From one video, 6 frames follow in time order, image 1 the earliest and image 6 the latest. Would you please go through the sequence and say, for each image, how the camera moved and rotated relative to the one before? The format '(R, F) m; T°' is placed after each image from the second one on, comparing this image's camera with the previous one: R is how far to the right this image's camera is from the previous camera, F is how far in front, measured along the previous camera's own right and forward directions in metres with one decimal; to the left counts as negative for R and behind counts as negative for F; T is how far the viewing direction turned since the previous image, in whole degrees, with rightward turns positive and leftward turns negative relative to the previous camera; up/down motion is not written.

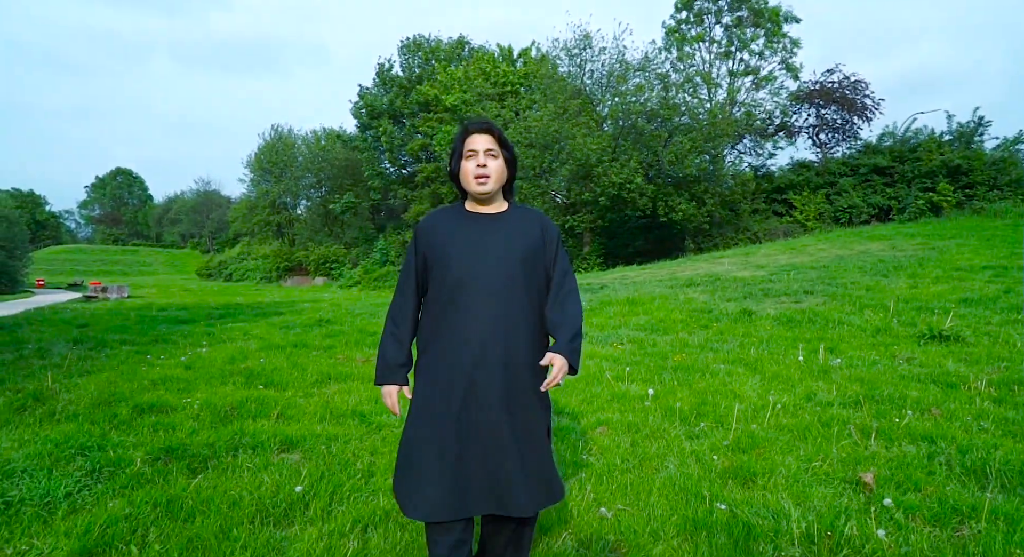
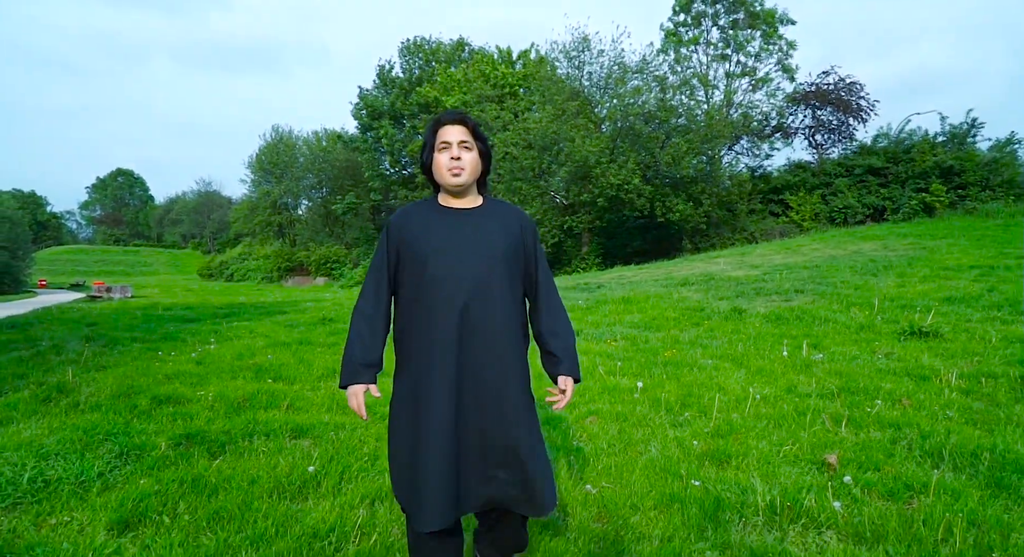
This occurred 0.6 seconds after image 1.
(0.0, -0.3) m; 0°
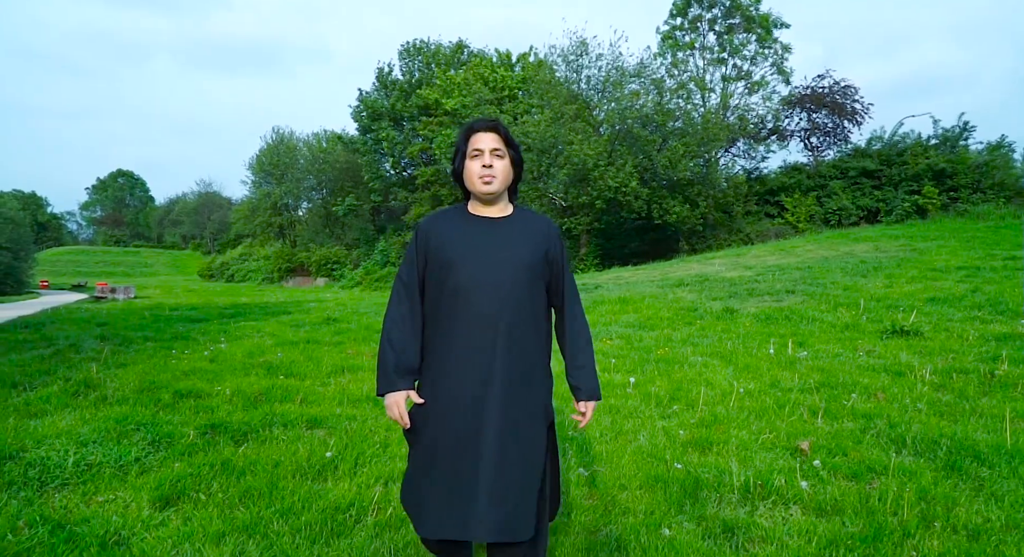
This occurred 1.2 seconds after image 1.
(0.0, -0.4) m; 0°
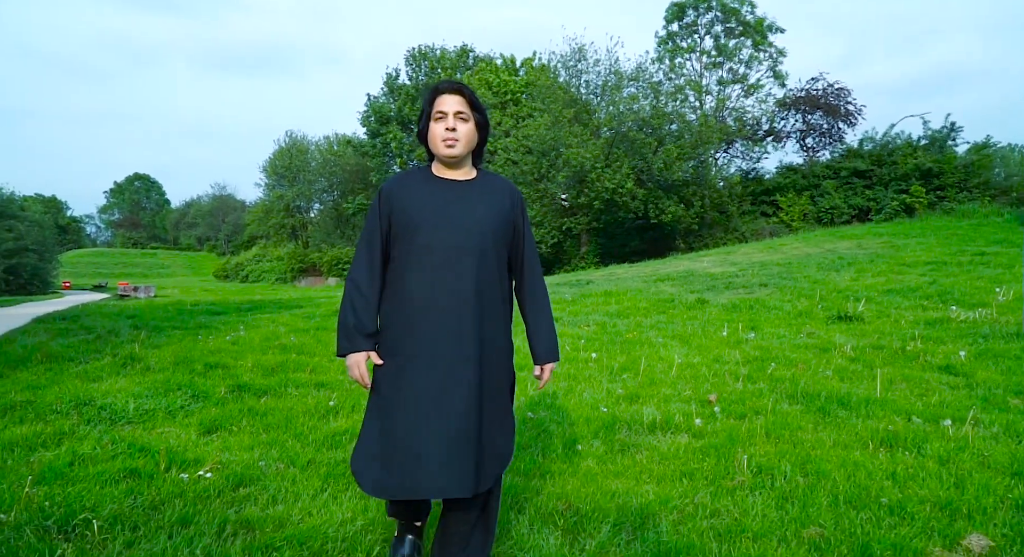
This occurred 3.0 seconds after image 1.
(+0.4, -1.1) m; -1°
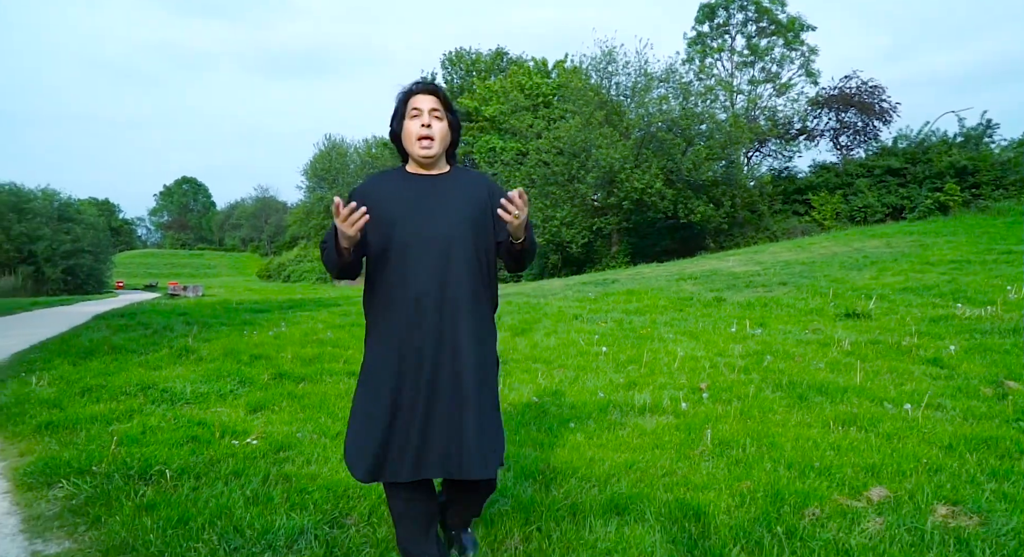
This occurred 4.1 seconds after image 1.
(+0.3, -0.6) m; -3°
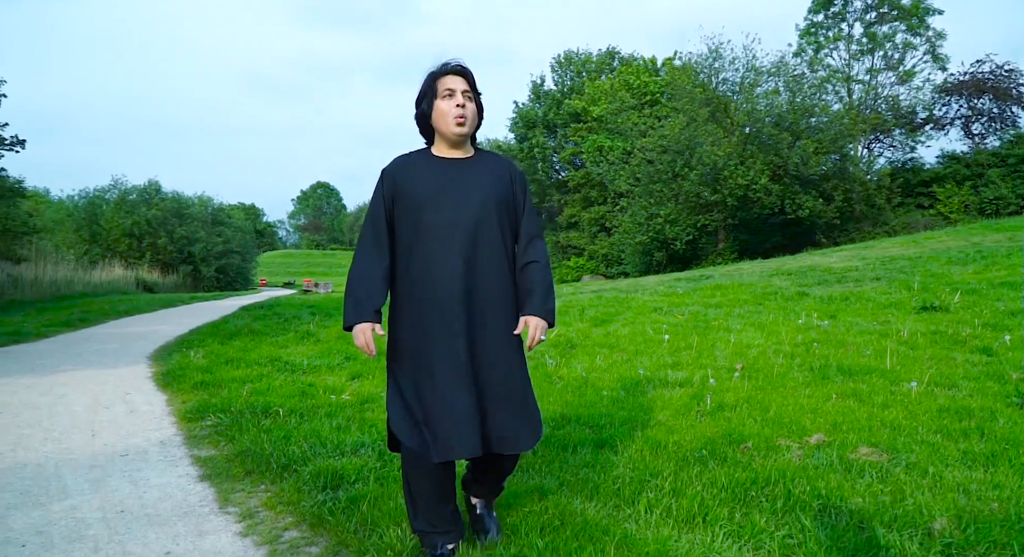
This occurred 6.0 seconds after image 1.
(+0.7, -0.9) m; -10°
